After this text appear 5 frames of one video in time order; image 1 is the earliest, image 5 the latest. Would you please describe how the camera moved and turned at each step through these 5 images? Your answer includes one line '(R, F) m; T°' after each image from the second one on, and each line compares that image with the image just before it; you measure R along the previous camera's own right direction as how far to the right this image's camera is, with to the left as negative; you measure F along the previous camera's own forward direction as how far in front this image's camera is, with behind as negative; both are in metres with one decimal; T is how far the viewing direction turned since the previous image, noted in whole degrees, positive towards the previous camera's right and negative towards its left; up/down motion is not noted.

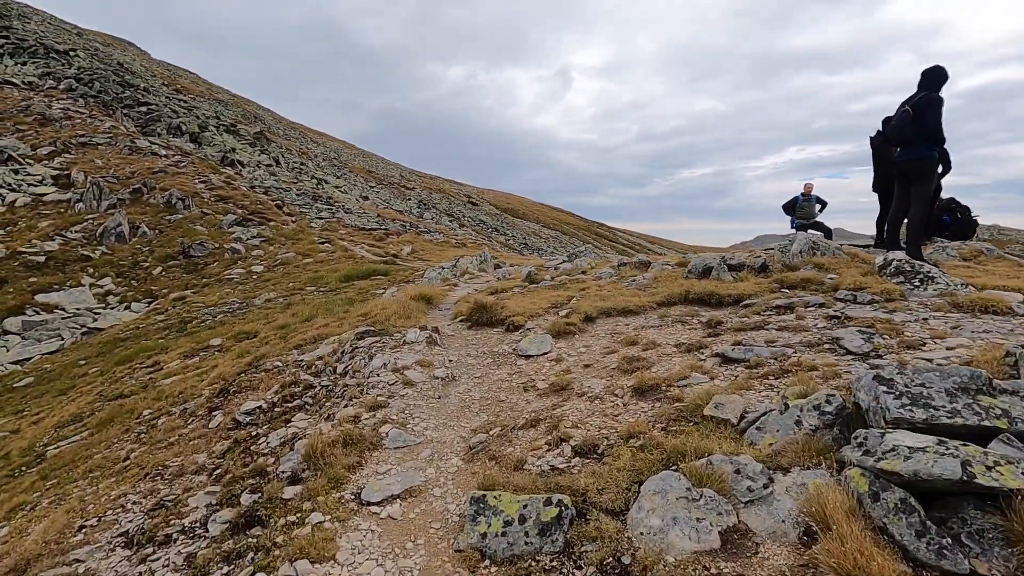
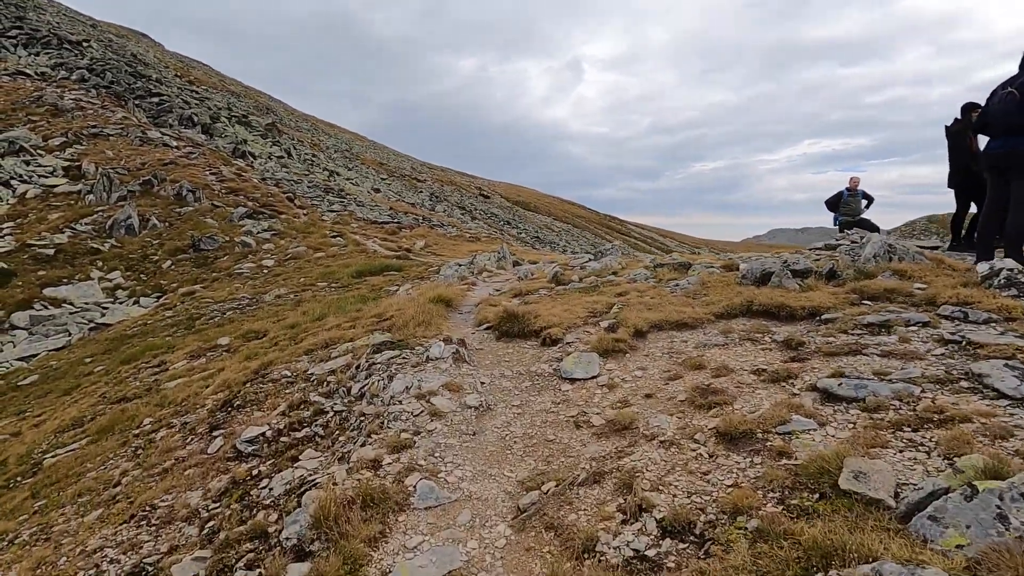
(-0.5, +1.3) m; -1°
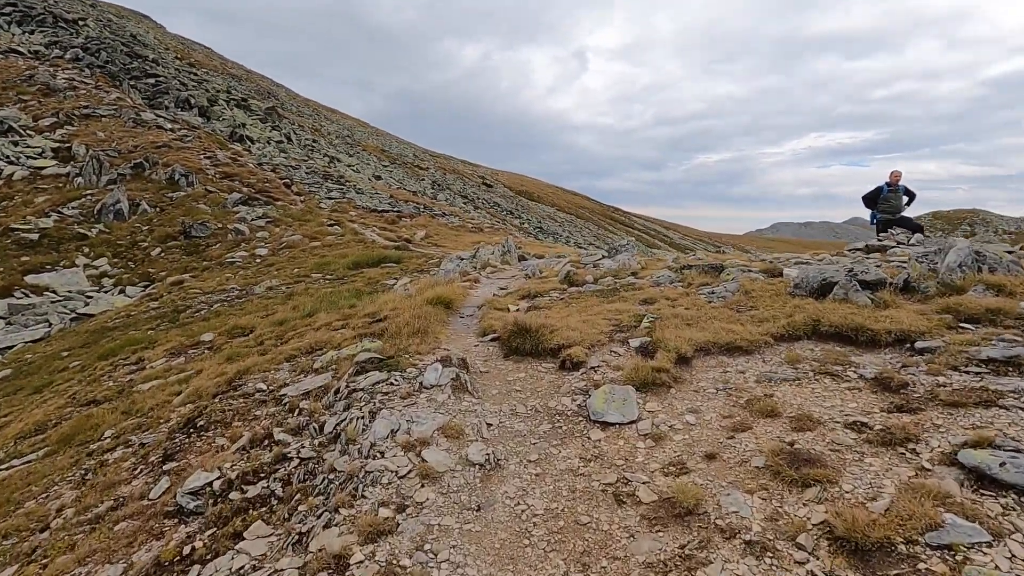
(-0.2, +1.8) m; 0°
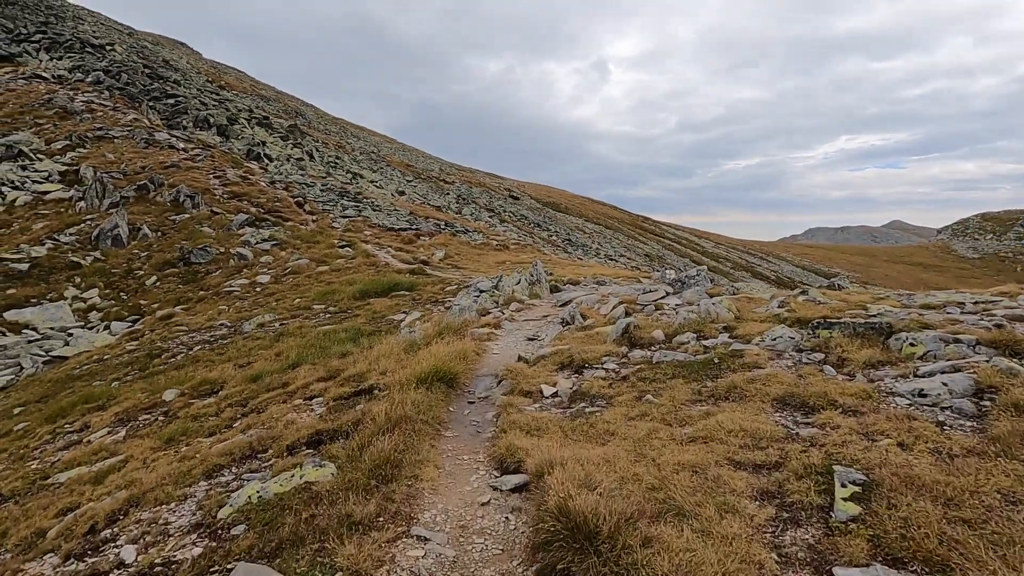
(-0.1, +4.9) m; -3°
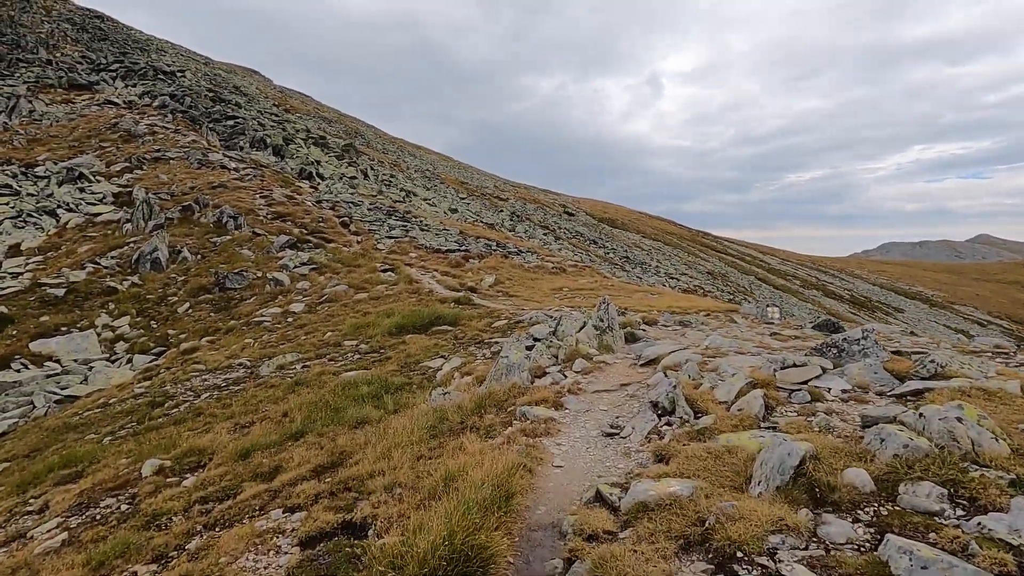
(-0.3, +4.6) m; -6°
